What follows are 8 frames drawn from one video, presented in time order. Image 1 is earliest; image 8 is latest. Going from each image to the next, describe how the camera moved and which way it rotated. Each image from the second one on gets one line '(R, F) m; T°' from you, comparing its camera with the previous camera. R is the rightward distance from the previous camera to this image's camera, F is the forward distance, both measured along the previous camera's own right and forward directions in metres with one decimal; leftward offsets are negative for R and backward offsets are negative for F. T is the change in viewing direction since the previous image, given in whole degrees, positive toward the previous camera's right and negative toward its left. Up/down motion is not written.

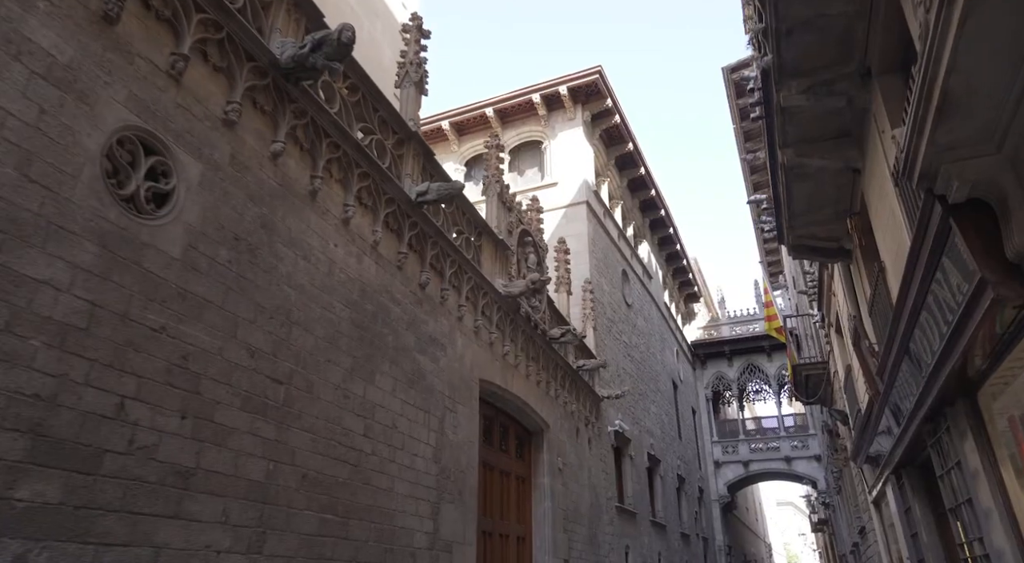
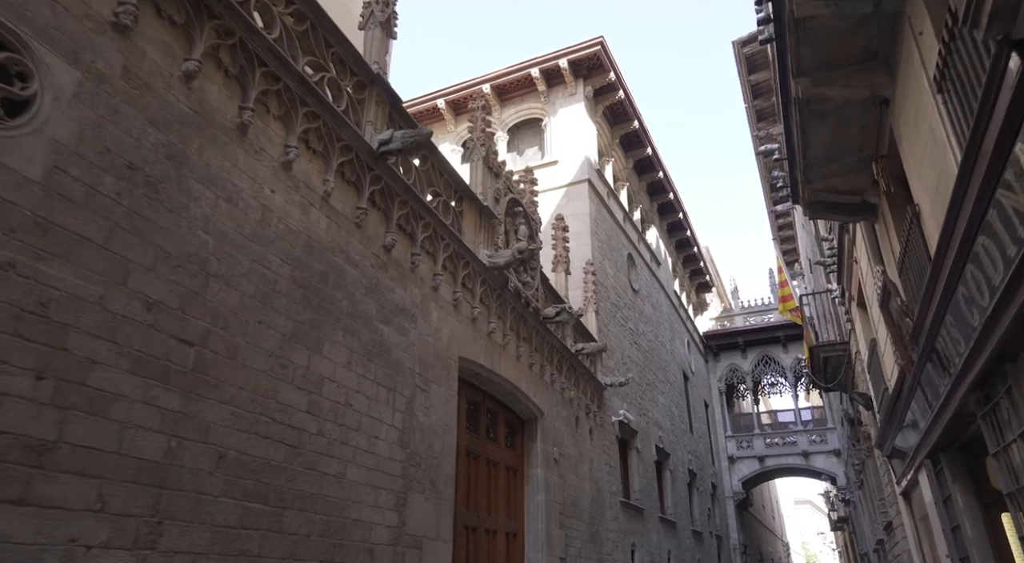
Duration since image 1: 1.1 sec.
(+0.3, +0.8) m; -1°
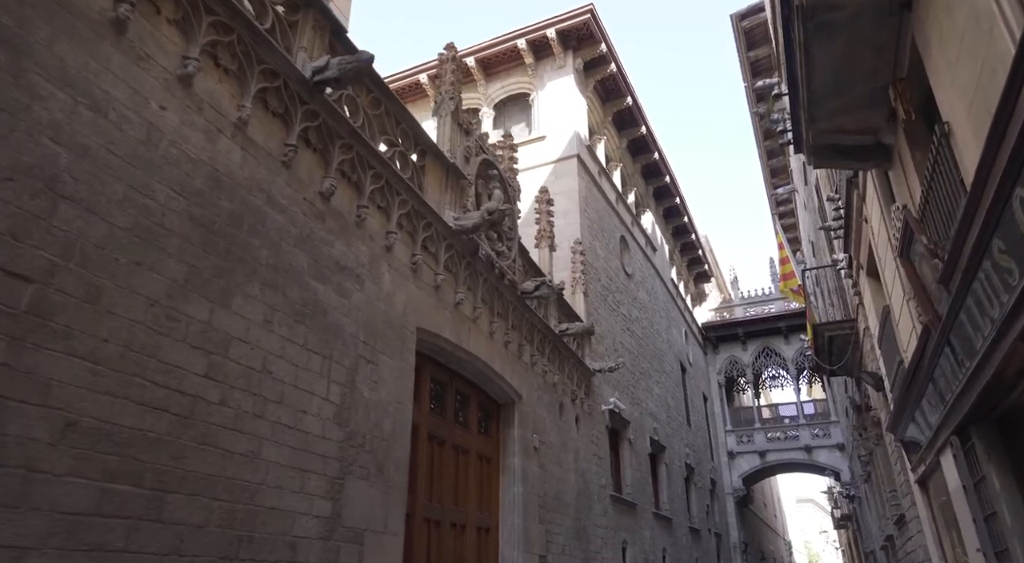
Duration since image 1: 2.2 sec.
(+0.3, +0.8) m; 0°
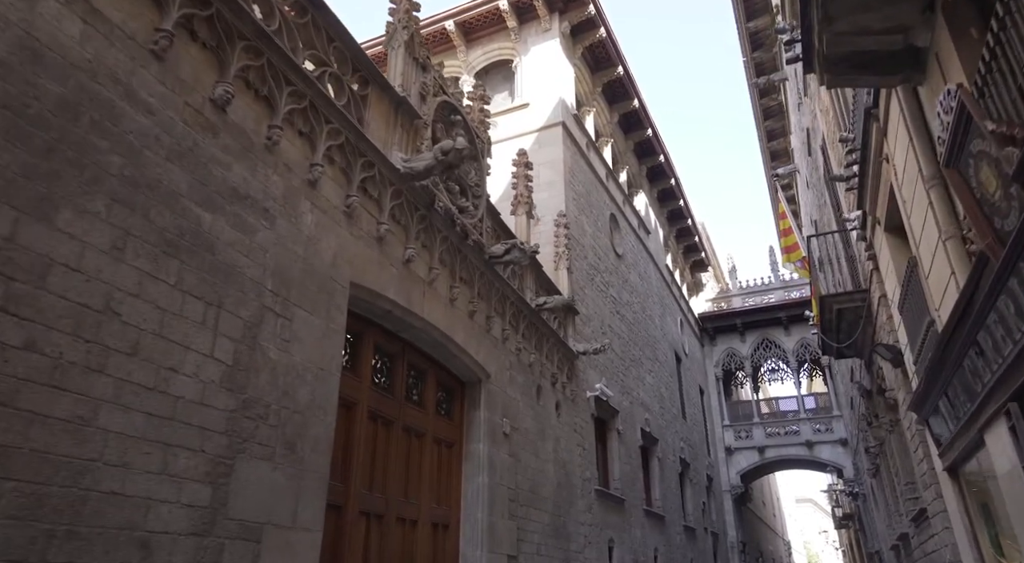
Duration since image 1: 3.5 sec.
(+0.4, +1.1) m; 0°
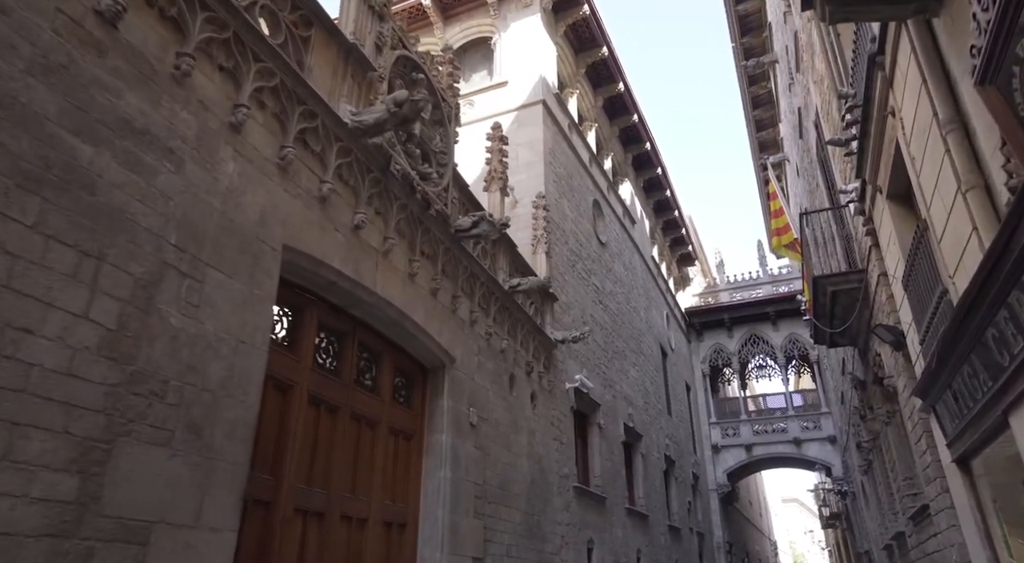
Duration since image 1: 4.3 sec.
(+0.2, +0.7) m; +1°
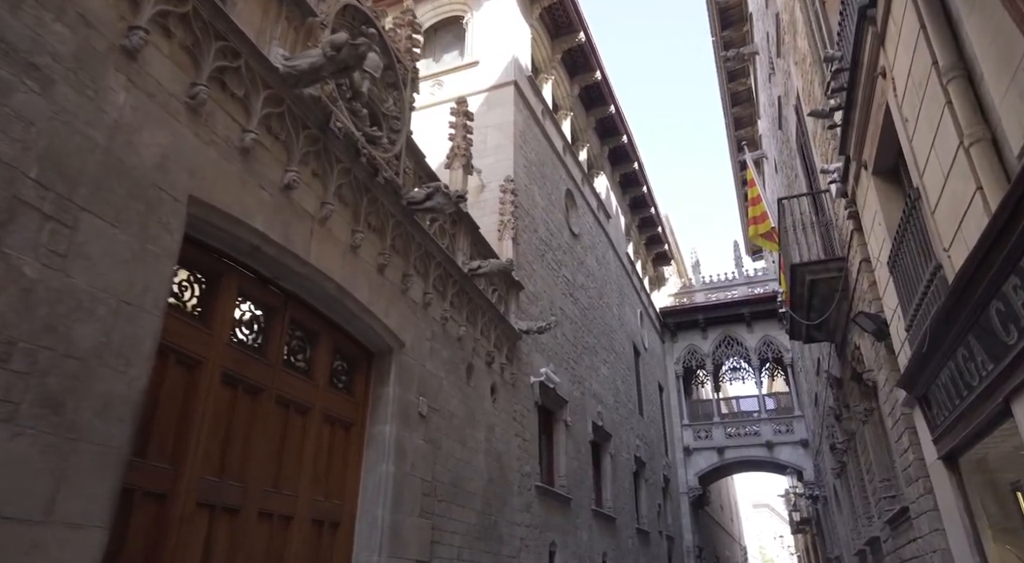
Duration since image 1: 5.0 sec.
(+0.2, +0.6) m; +2°
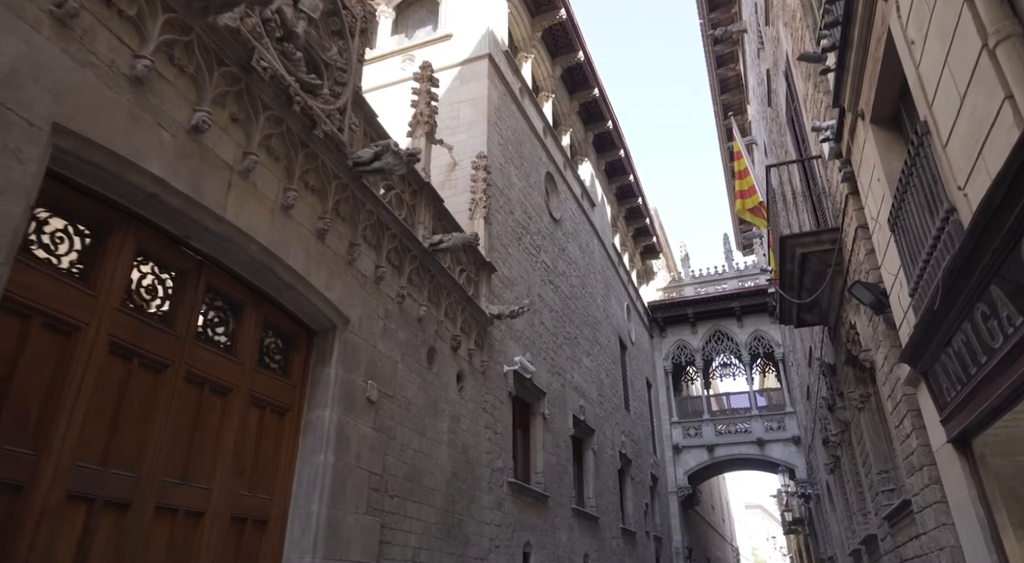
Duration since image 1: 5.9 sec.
(+0.3, +0.7) m; +1°
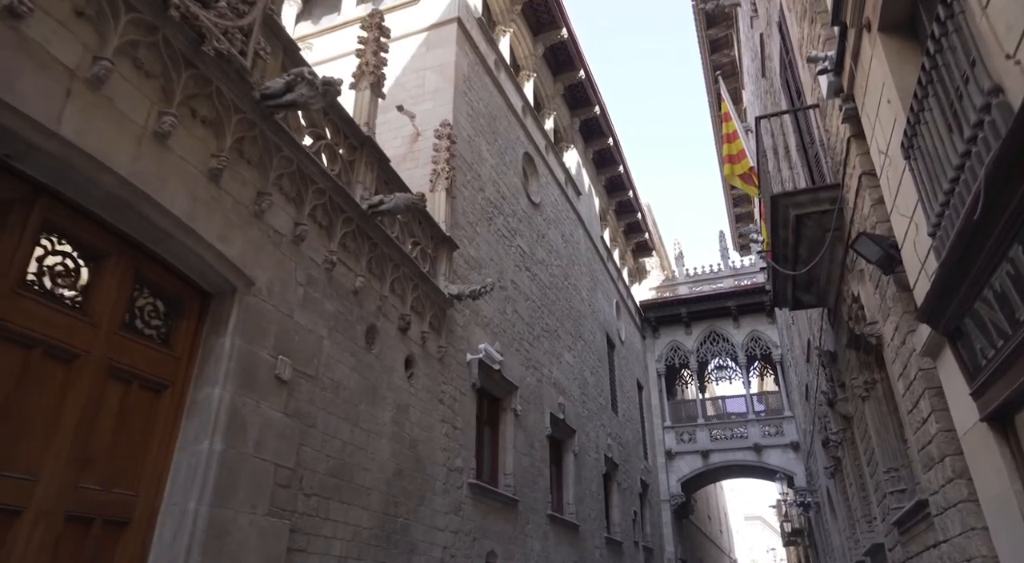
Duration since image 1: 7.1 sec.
(+0.5, +1.0) m; 0°
